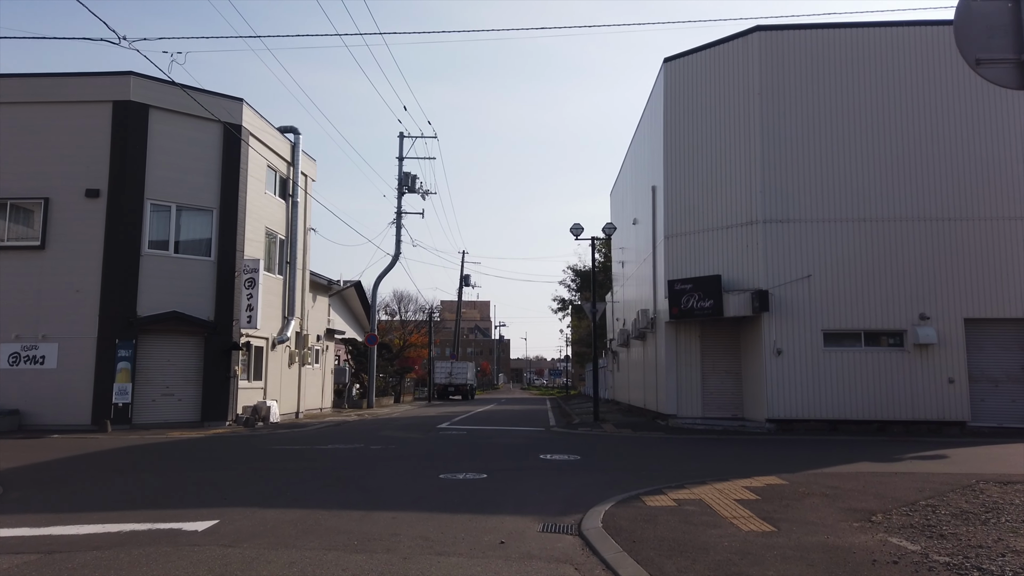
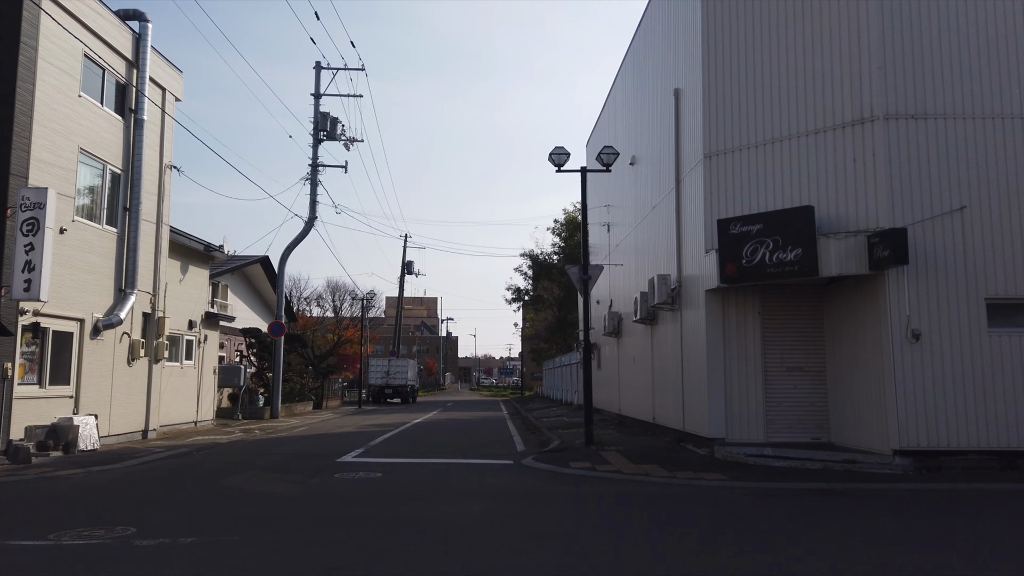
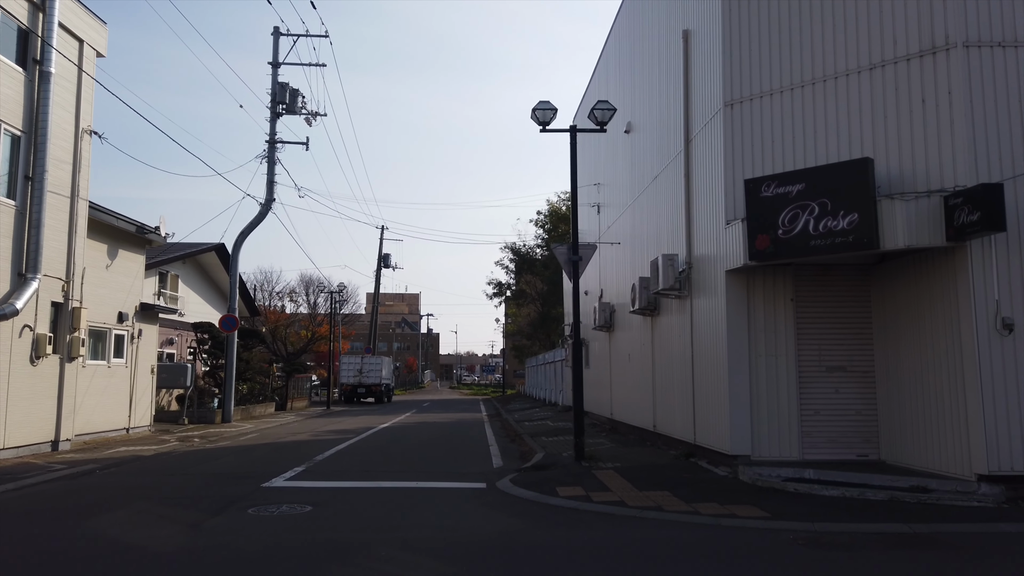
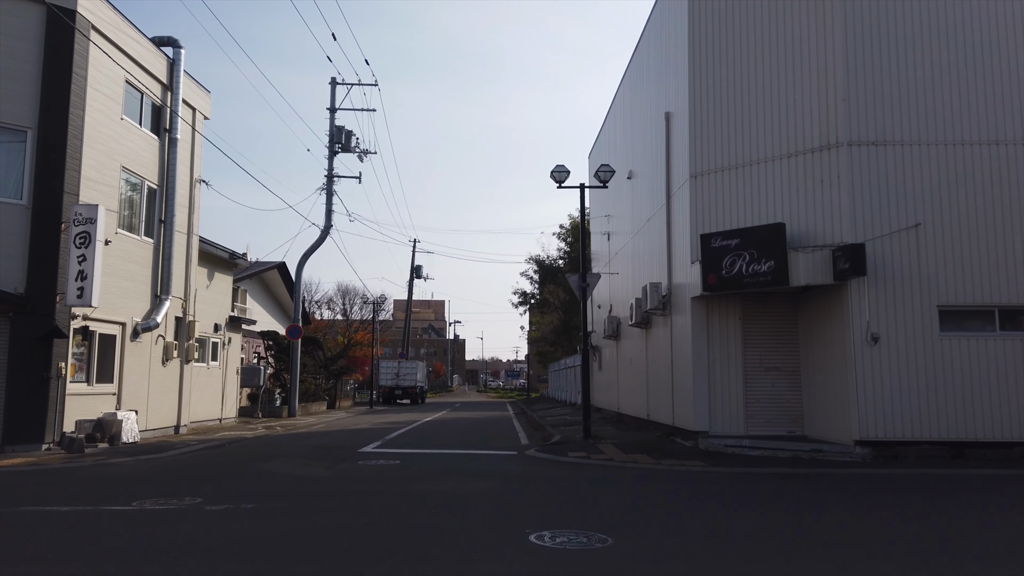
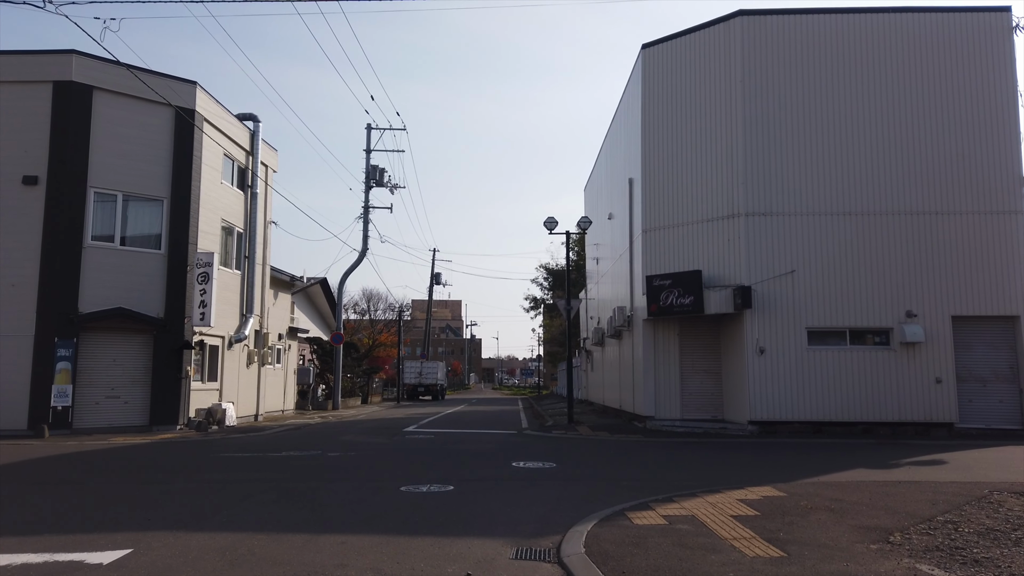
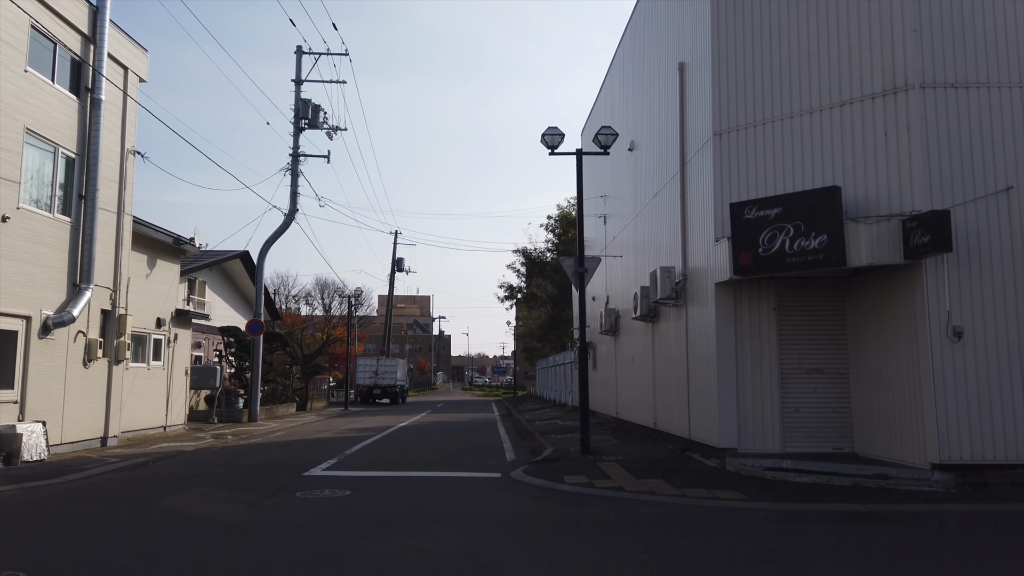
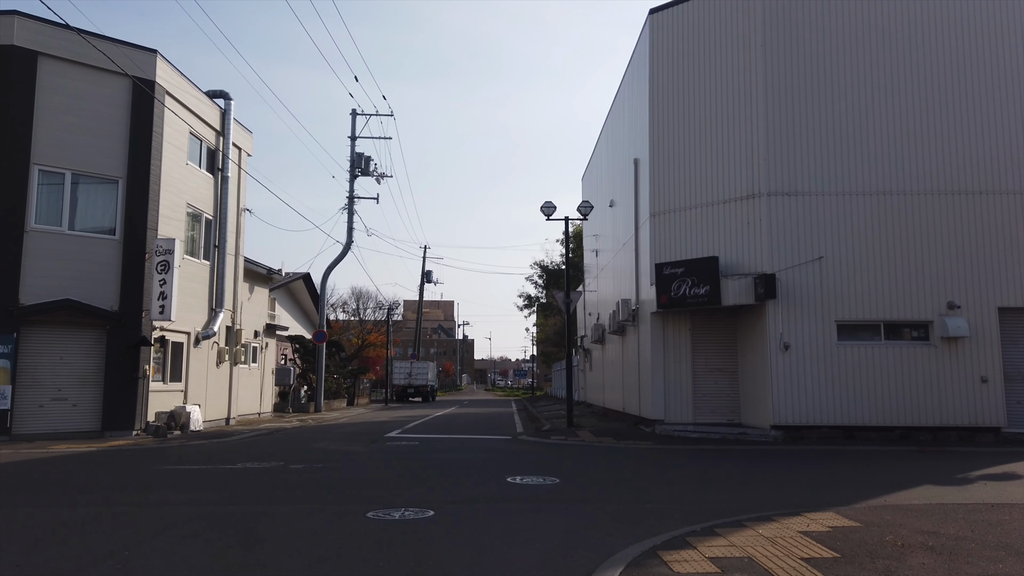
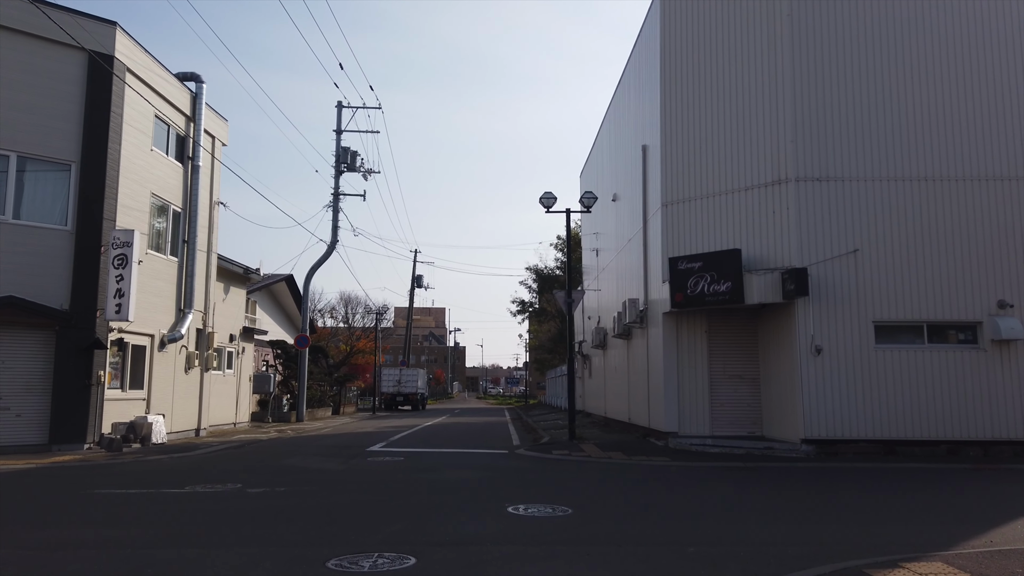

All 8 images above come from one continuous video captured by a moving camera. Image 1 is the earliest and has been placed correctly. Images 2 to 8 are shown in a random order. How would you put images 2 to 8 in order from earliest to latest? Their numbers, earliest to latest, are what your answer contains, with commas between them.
5, 7, 8, 4, 2, 6, 3
